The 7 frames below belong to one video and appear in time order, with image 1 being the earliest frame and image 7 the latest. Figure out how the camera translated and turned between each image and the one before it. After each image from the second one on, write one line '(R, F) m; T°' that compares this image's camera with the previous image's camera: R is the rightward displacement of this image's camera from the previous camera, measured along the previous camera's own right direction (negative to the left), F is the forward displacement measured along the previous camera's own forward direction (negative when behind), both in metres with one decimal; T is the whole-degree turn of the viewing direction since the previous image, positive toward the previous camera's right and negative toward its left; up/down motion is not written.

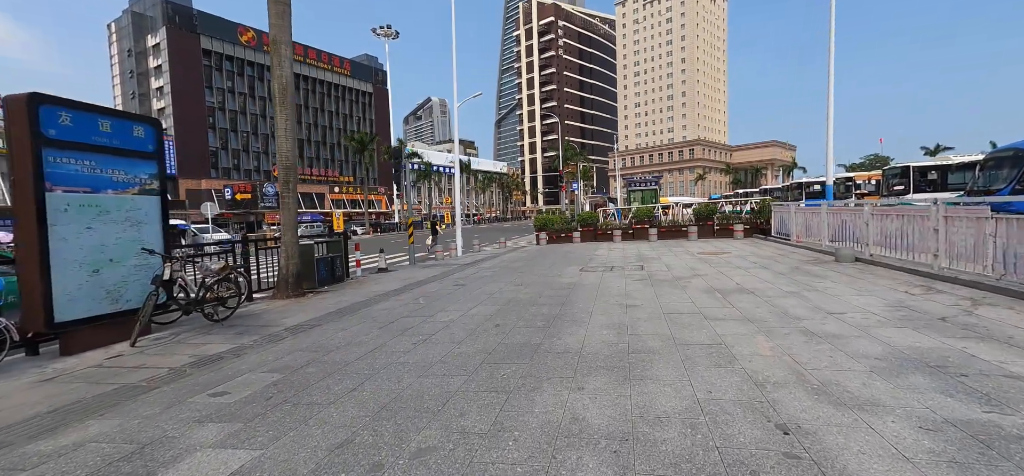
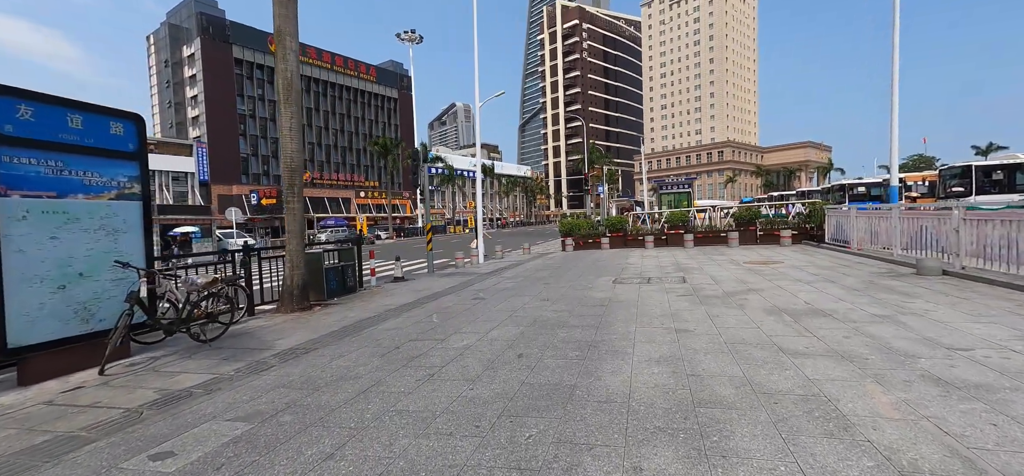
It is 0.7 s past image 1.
(0.0, +1.2) m; -3°
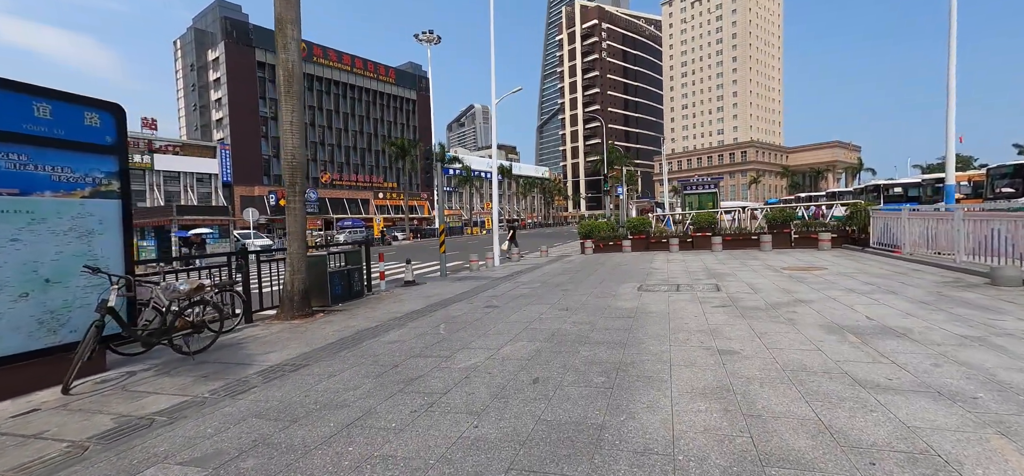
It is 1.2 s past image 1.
(0.0, +0.8) m; -2°
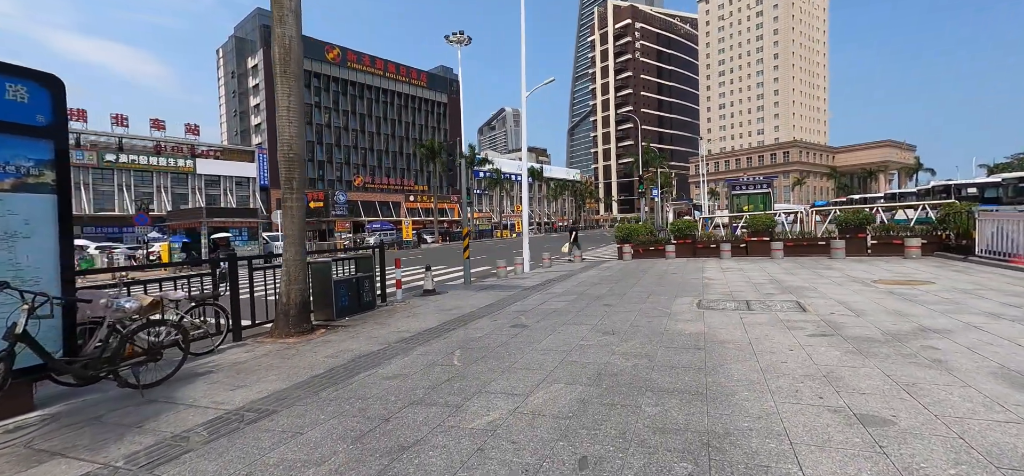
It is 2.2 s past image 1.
(0.0, +1.6) m; -4°
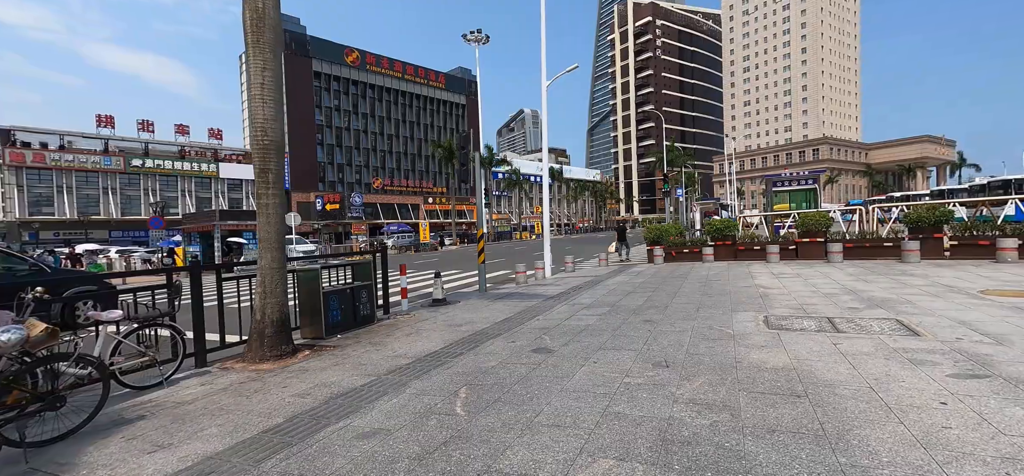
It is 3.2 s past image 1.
(0.0, +1.6) m; -2°
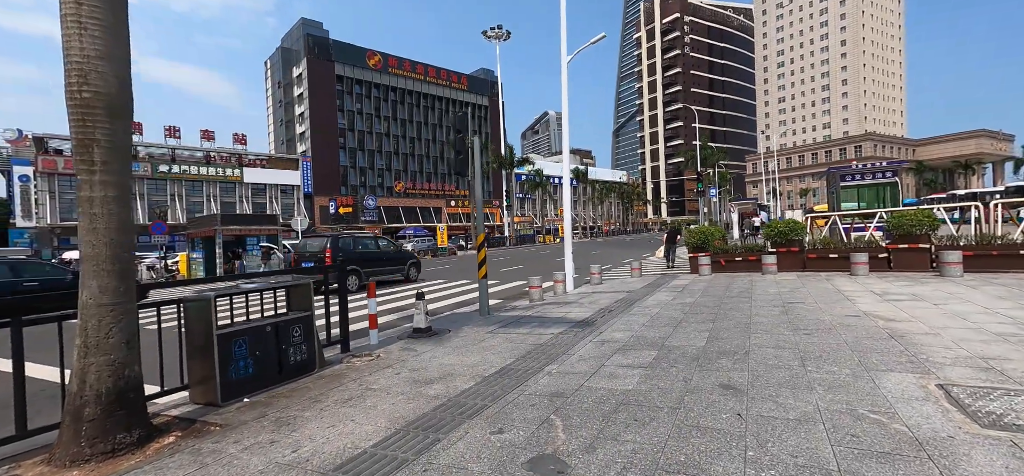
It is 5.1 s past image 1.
(+0.3, +2.9) m; -3°
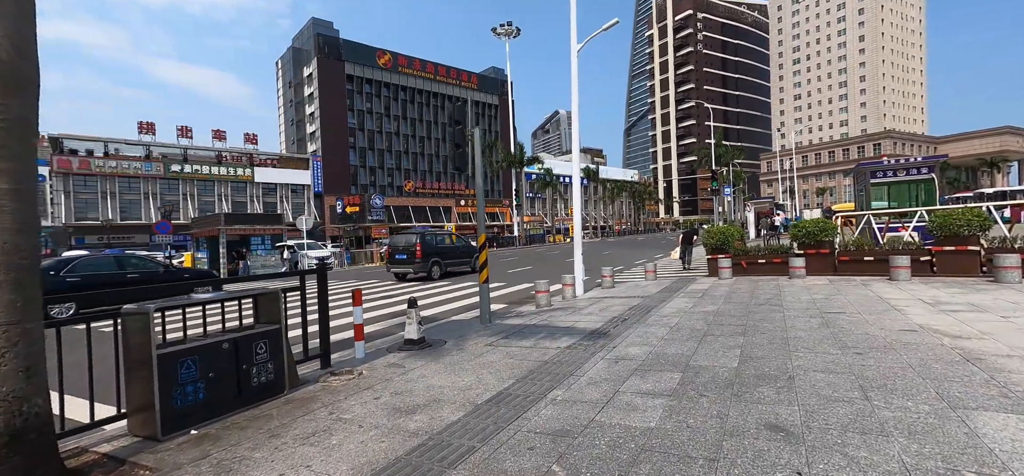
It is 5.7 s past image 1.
(+0.1, +0.9) m; -1°
